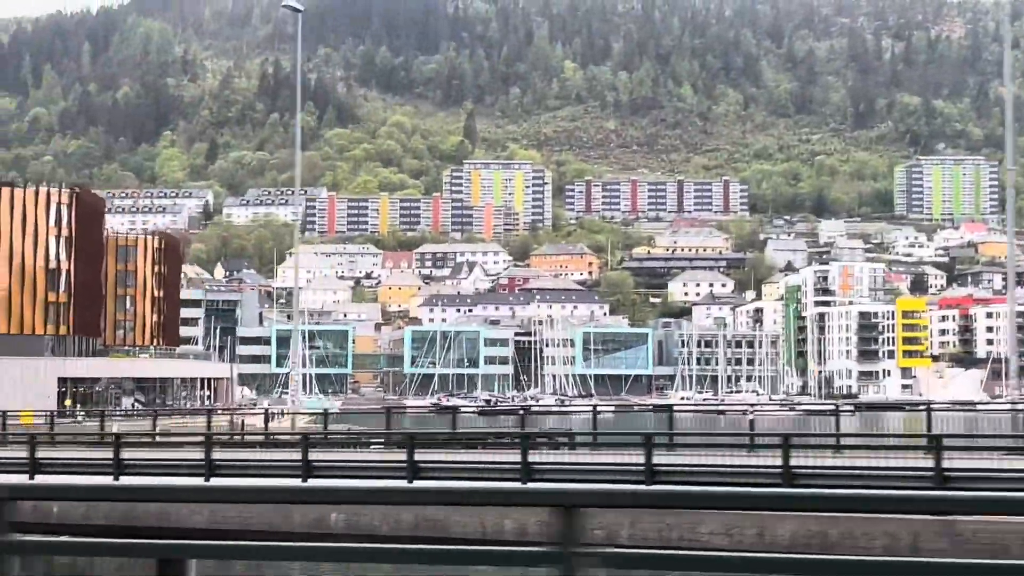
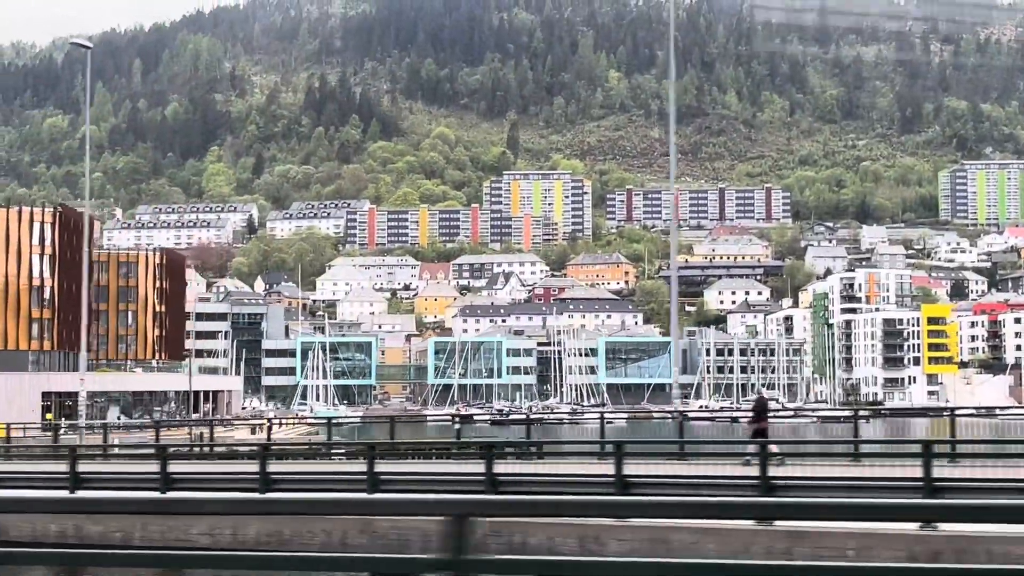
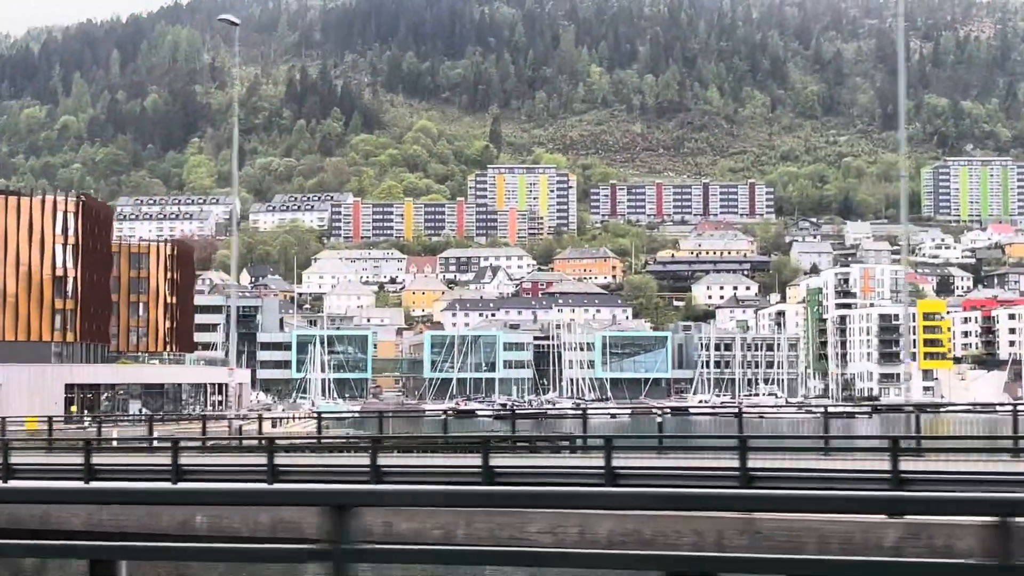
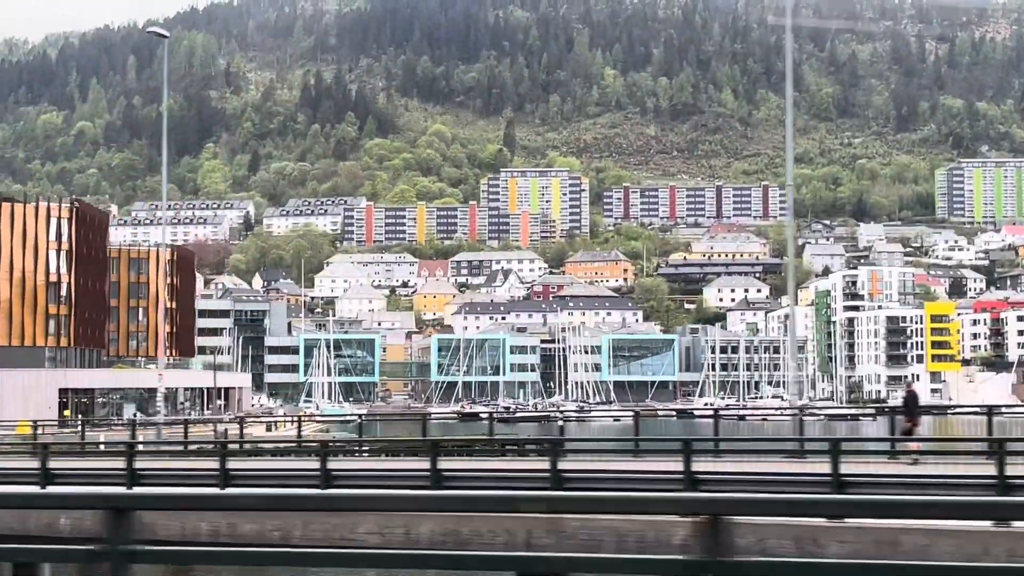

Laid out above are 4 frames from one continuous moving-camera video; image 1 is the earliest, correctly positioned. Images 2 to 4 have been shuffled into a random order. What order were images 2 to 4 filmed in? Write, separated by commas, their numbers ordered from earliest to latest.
3, 4, 2
